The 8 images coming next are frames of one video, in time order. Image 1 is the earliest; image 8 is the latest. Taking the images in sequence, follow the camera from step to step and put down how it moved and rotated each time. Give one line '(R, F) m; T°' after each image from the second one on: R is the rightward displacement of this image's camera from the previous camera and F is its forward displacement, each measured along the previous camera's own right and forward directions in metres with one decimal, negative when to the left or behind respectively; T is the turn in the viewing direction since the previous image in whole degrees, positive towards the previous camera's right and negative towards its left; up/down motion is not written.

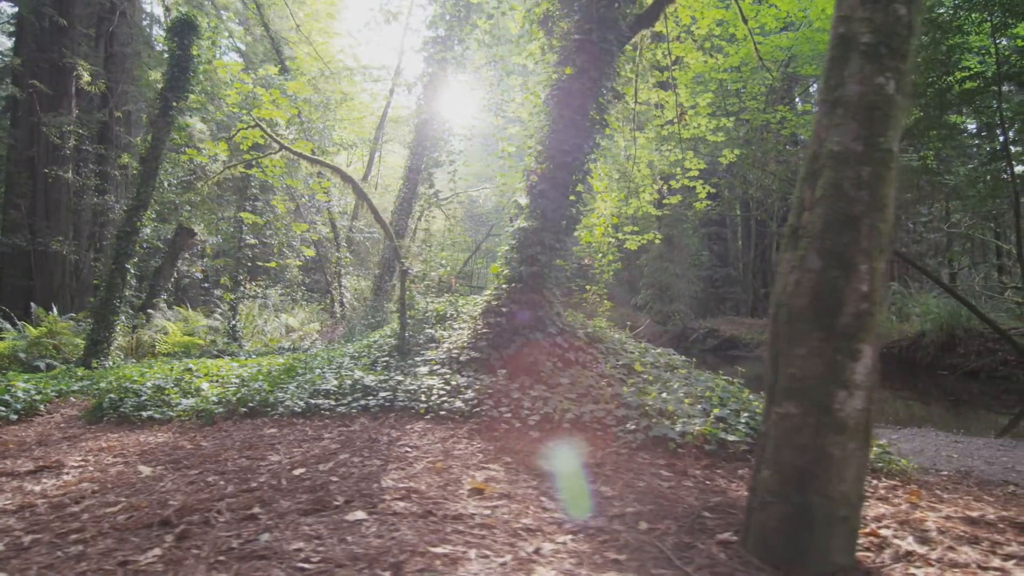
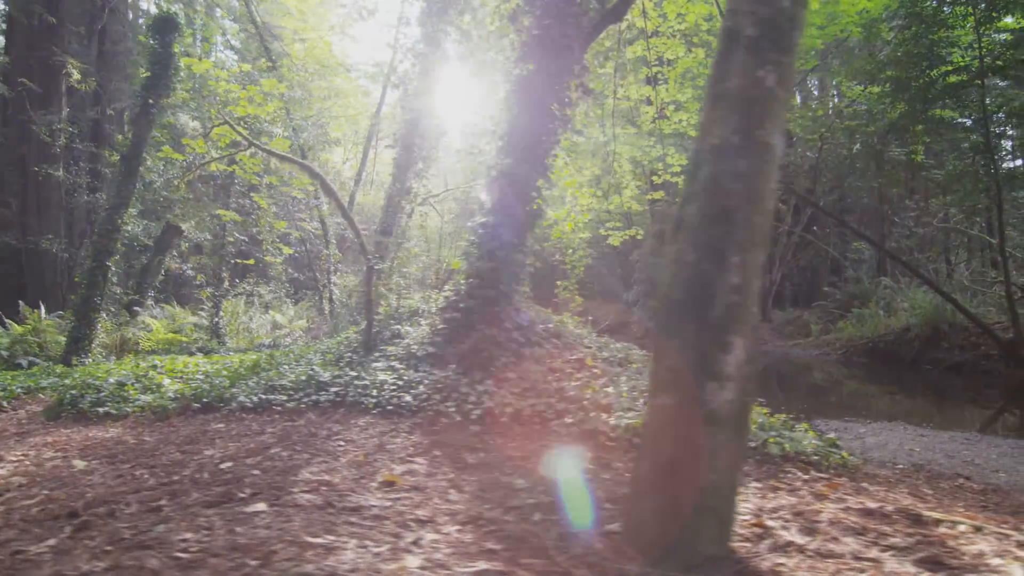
(+0.5, 0.0) m; 0°
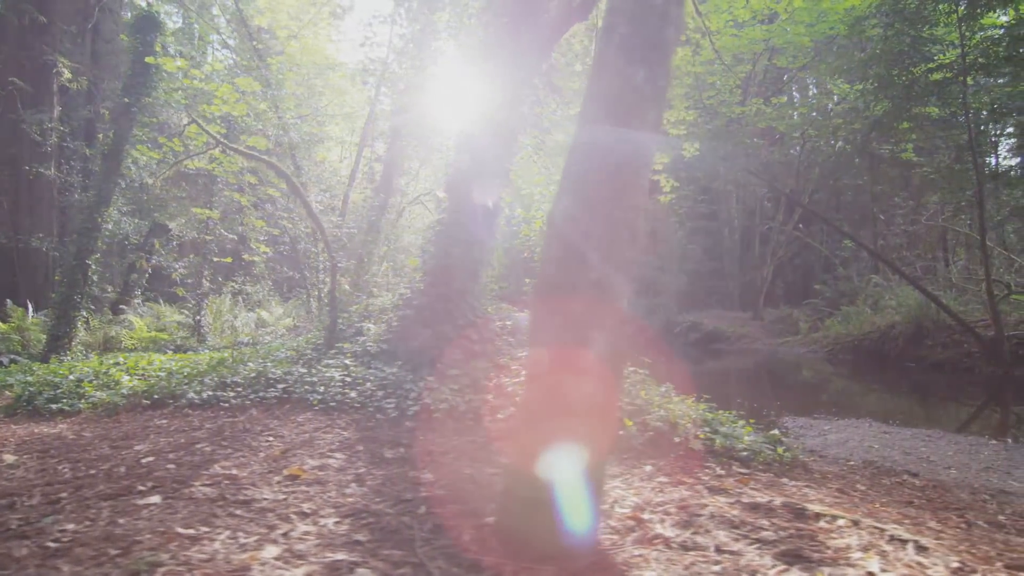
(+0.5, 0.0) m; 0°
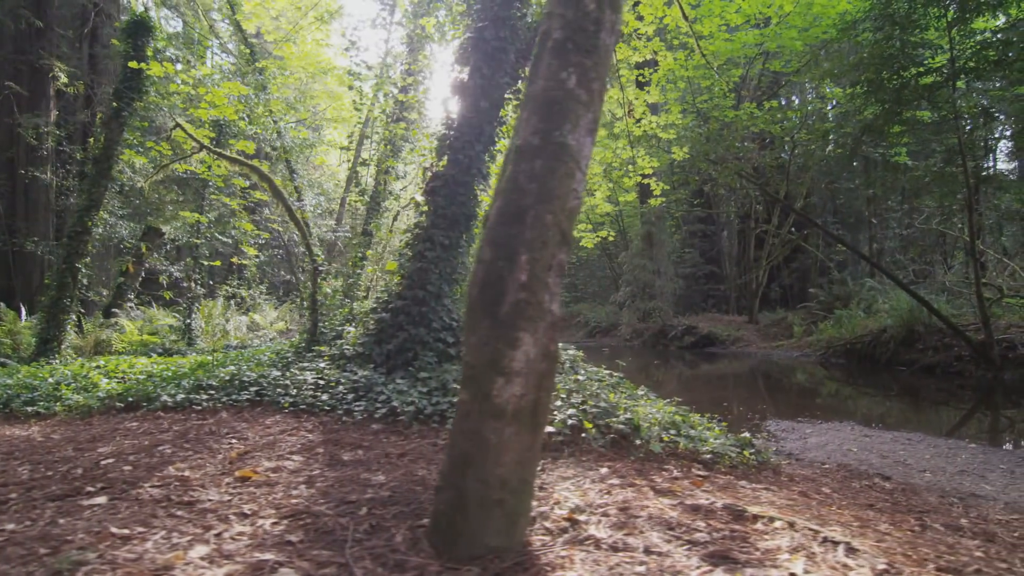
(+0.3, 0.0) m; 0°
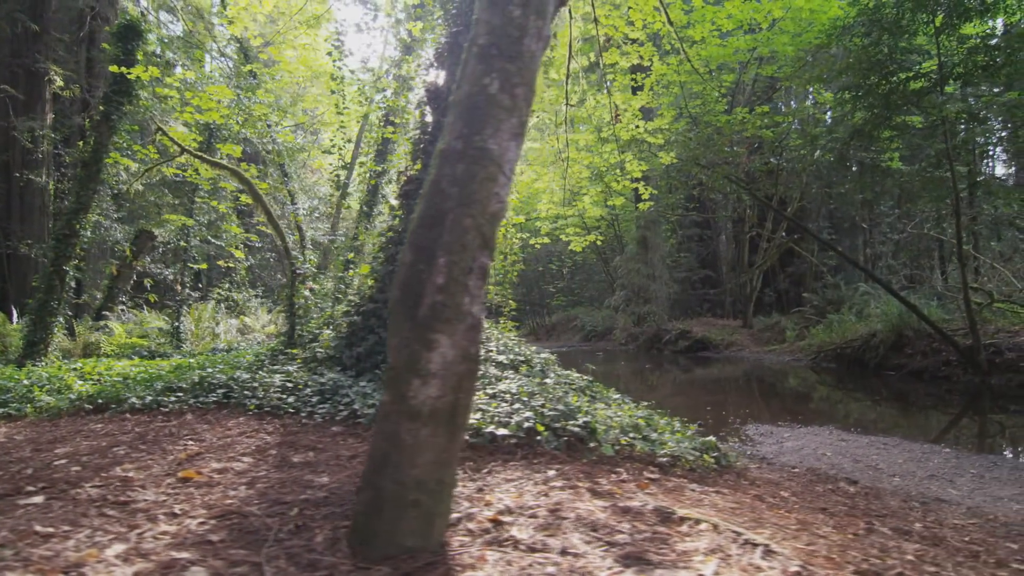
(+0.3, 0.0) m; 0°
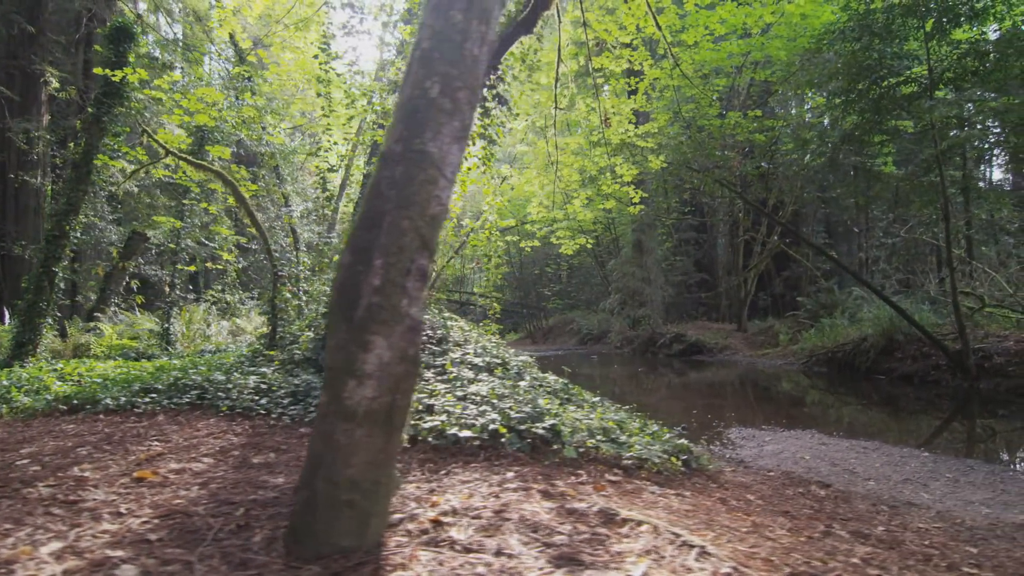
(+0.2, 0.0) m; 0°
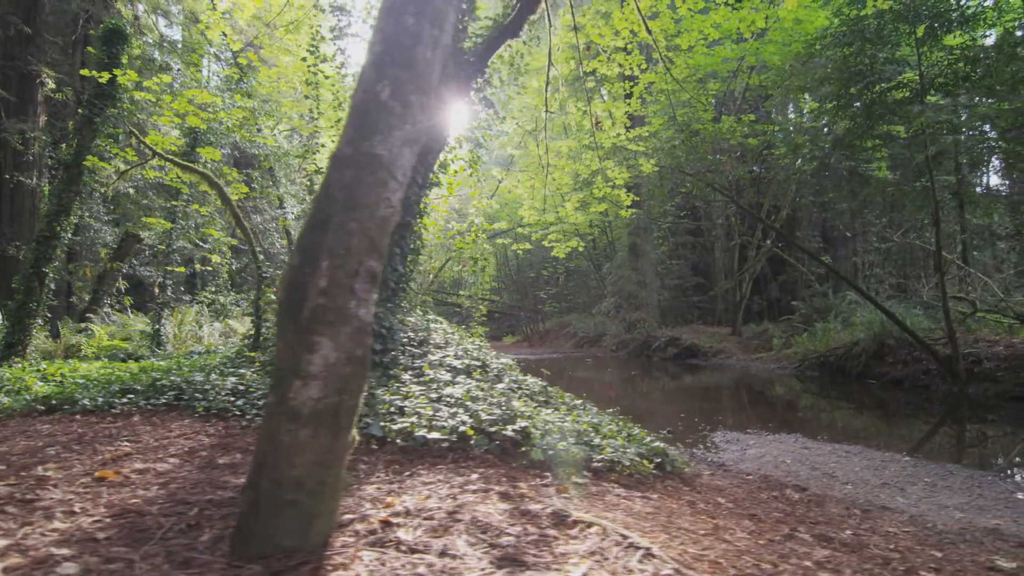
(+0.2, 0.0) m; 0°
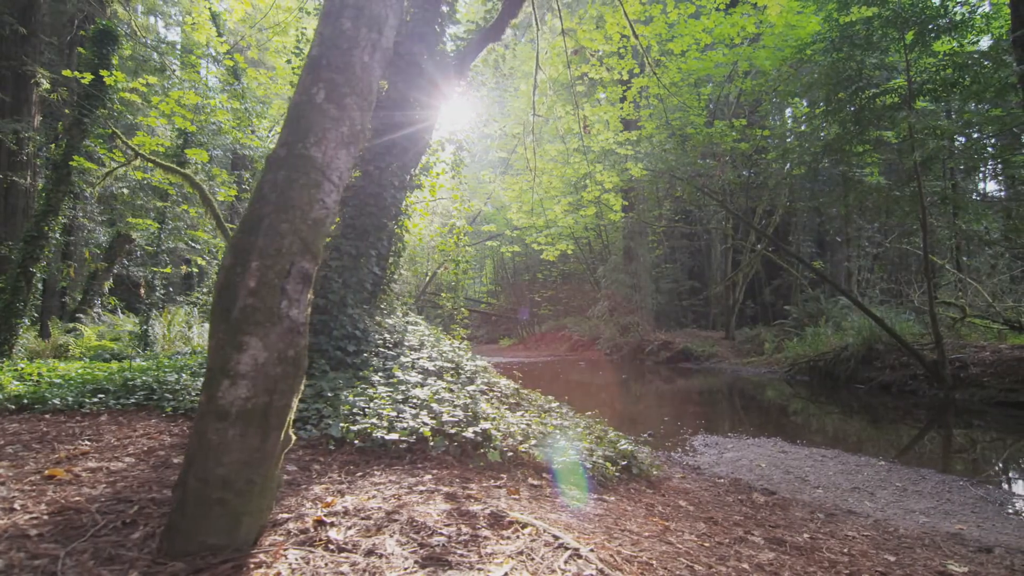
(+0.3, 0.0) m; 0°
